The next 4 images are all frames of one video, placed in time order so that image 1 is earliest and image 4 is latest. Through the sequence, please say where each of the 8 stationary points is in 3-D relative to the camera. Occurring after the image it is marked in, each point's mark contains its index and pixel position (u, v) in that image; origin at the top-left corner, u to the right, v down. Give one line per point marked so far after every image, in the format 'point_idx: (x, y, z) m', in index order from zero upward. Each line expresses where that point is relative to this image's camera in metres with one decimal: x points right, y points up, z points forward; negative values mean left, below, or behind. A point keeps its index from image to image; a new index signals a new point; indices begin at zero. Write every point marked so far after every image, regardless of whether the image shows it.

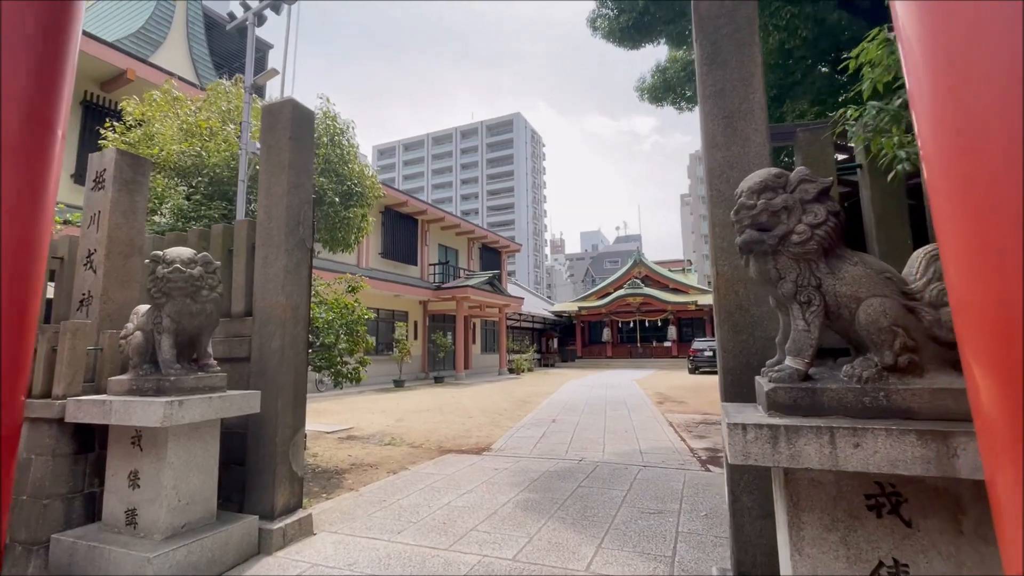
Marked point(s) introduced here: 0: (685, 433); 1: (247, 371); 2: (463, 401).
0: (+2.4, -2.0, +6.6) m
1: (-1.7, -0.5, +3.2) m
2: (-1.1, -2.6, +11.0) m
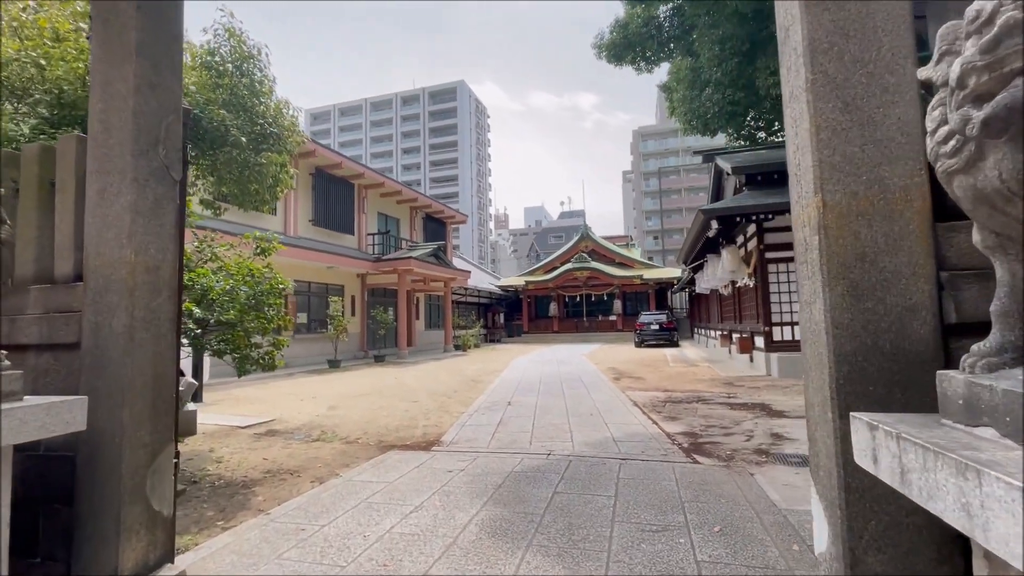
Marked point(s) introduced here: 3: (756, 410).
0: (+1.8, -1.6, +6.1) m
1: (-1.9, -0.3, +2.1) m
2: (-2.2, -2.0, +10.0) m
3: (+3.1, -1.6, +6.1) m
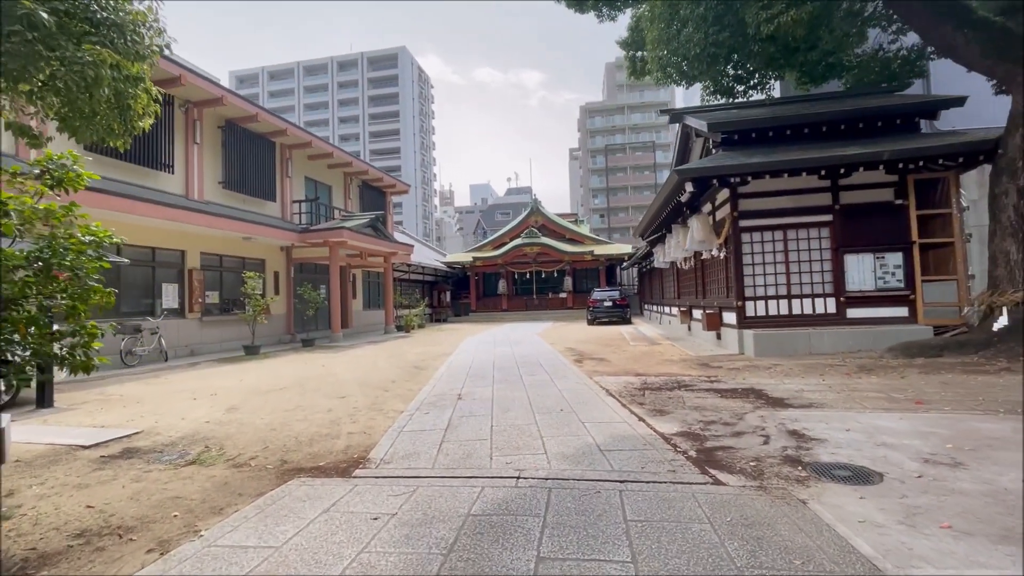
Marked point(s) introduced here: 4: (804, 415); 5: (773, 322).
0: (+1.3, -1.3, +5.0) m
1: (-1.9, -0.2, +0.6) m
2: (-3.1, -1.5, +8.5) m
3: (+2.6, -1.2, +5.2) m
4: (+2.7, -1.2, +4.4) m
5: (+4.6, -0.6, +8.5) m
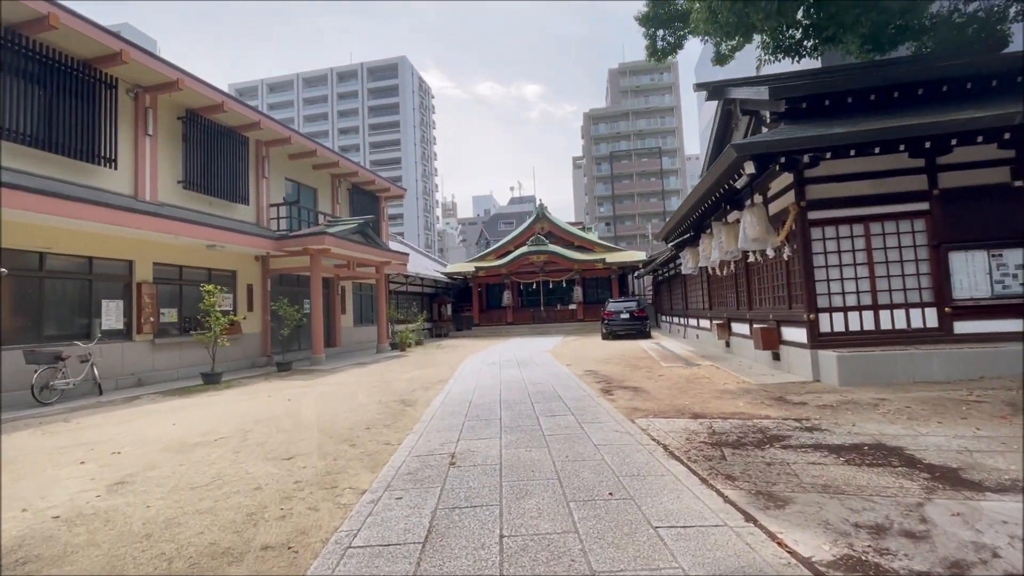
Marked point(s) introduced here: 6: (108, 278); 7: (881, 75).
0: (+1.4, -1.3, +3.2) m
1: (-1.8, -0.2, -1.2) m
2: (-3.0, -1.7, +6.7) m
3: (+2.7, -1.3, +3.4) m
4: (+2.8, -1.2, +2.6) m
5: (+4.7, -0.7, +6.6) m
6: (-7.4, +0.2, +8.8) m
7: (+4.9, +2.8, +6.4) m
